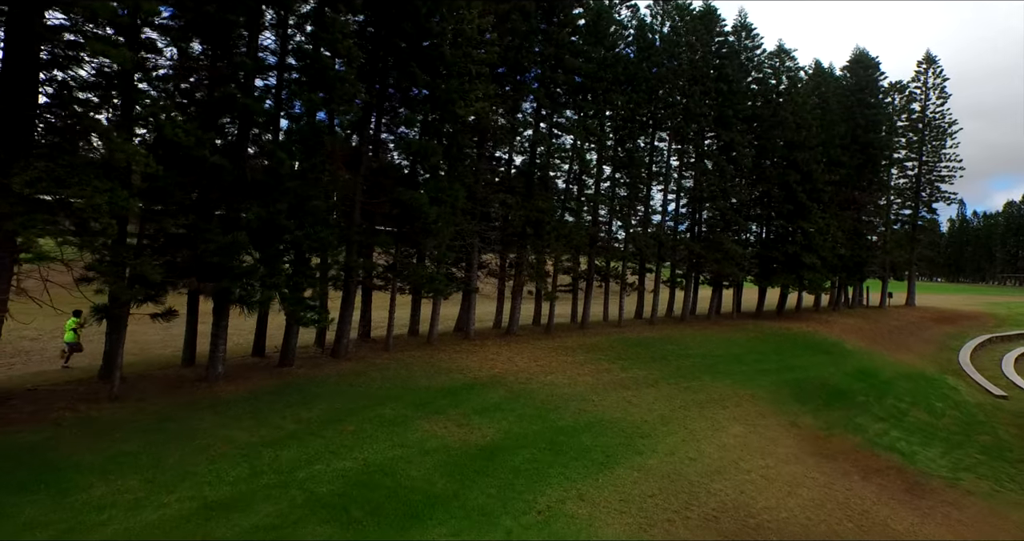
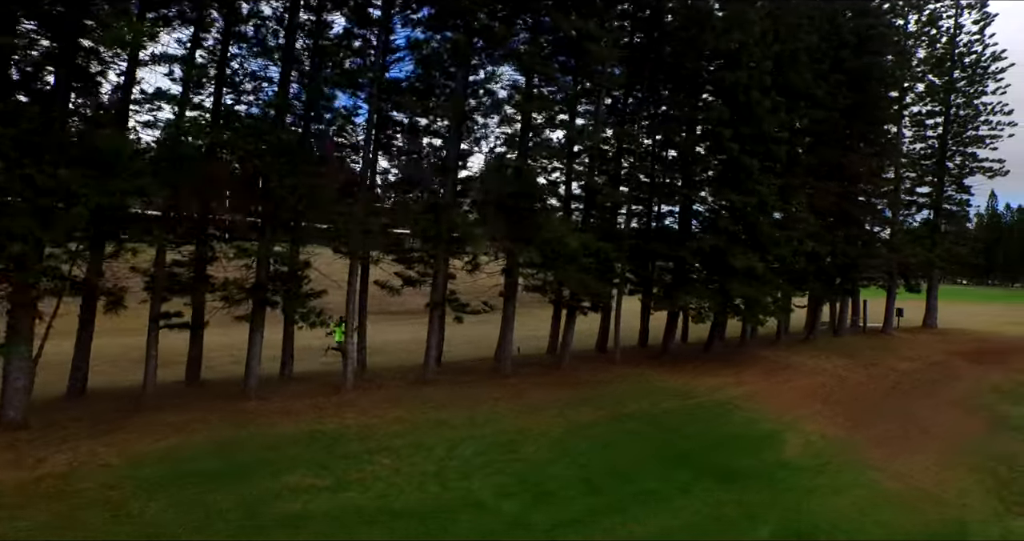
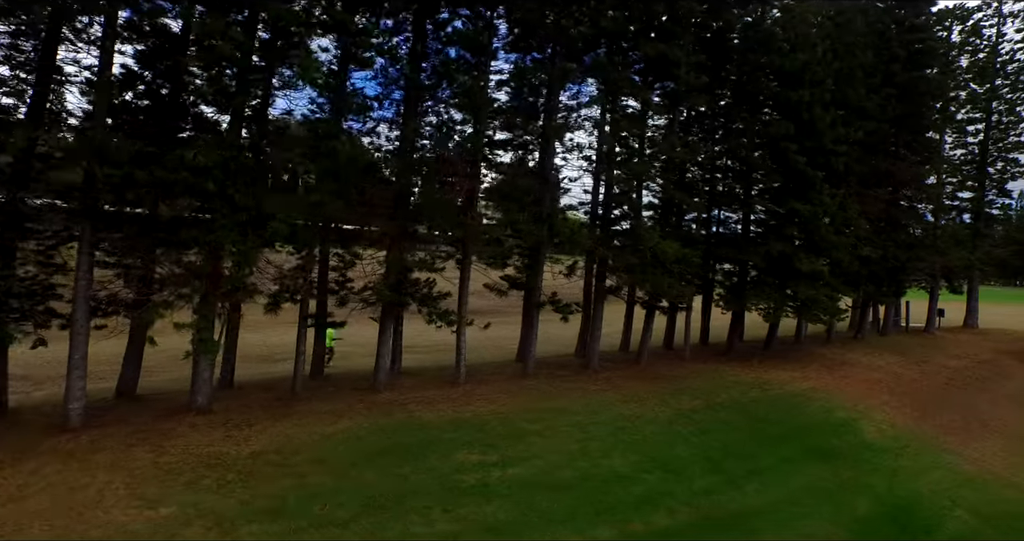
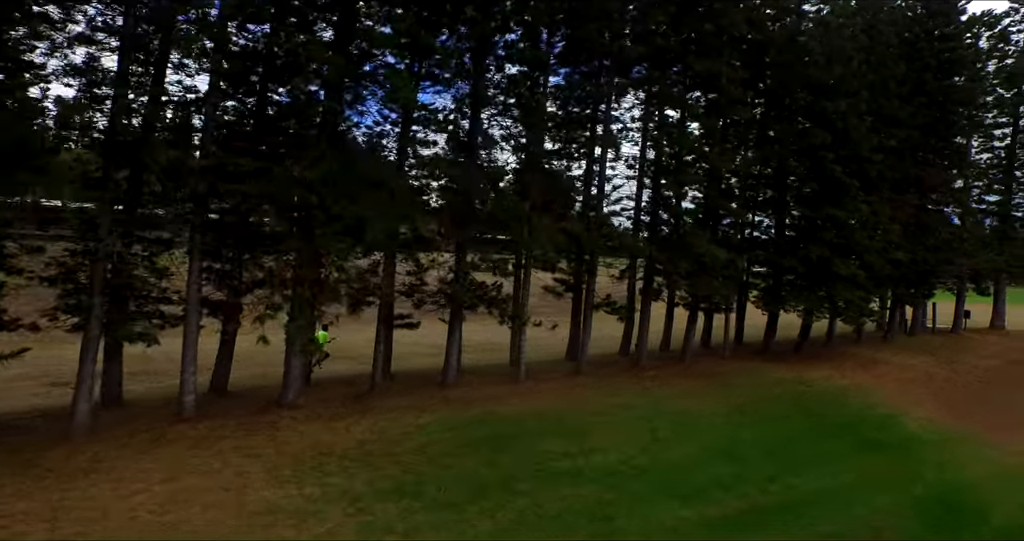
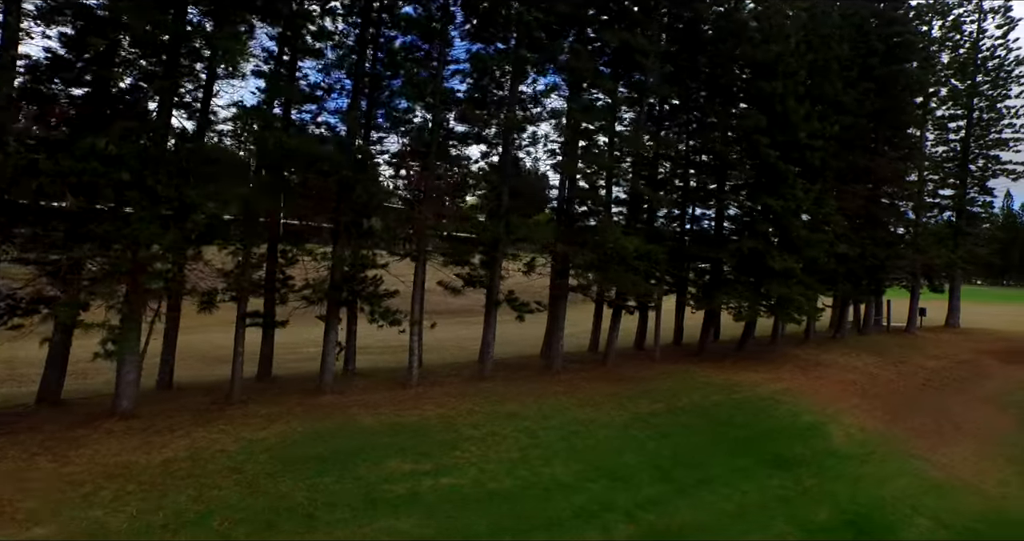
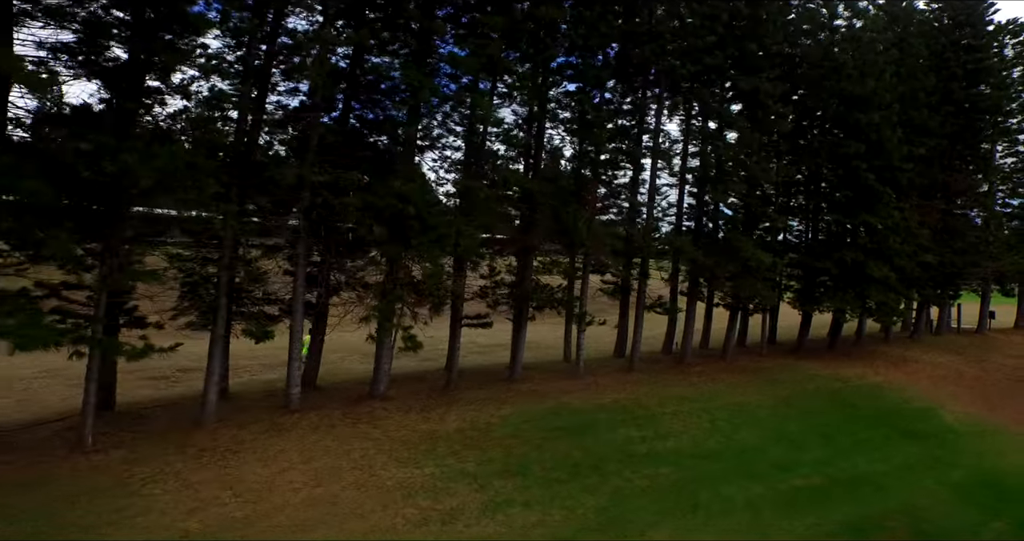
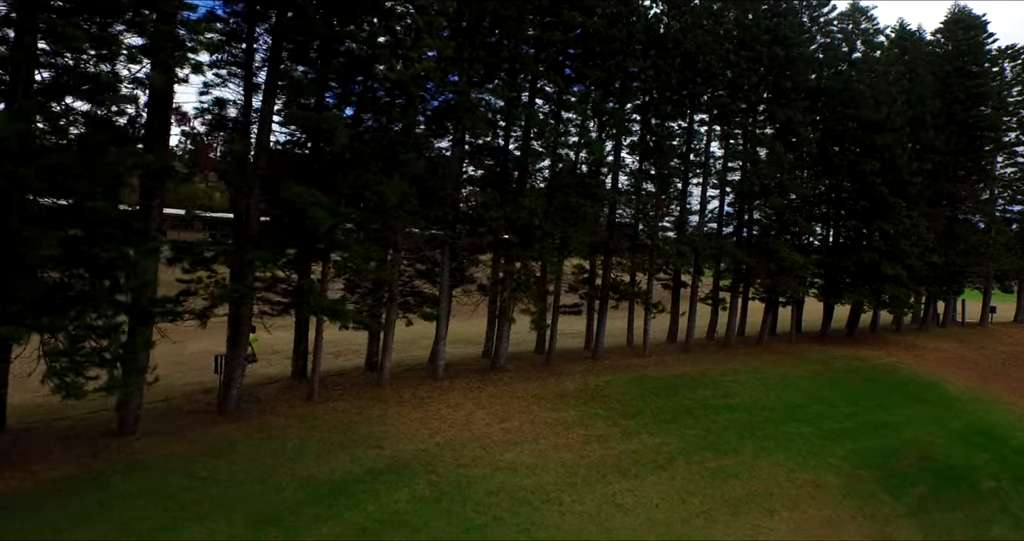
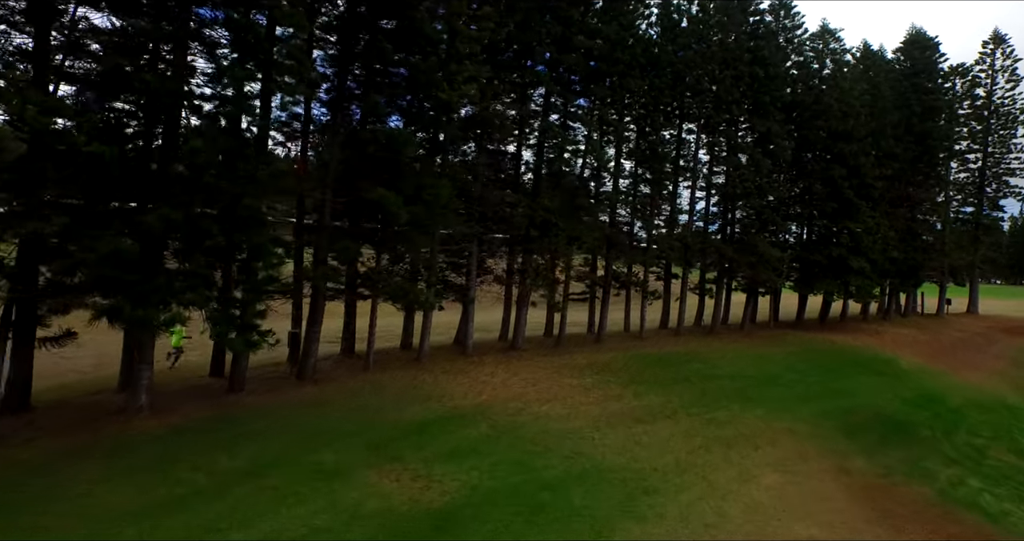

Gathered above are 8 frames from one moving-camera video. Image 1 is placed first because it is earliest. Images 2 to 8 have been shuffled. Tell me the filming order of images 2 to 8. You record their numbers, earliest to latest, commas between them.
8, 7, 6, 4, 3, 5, 2
